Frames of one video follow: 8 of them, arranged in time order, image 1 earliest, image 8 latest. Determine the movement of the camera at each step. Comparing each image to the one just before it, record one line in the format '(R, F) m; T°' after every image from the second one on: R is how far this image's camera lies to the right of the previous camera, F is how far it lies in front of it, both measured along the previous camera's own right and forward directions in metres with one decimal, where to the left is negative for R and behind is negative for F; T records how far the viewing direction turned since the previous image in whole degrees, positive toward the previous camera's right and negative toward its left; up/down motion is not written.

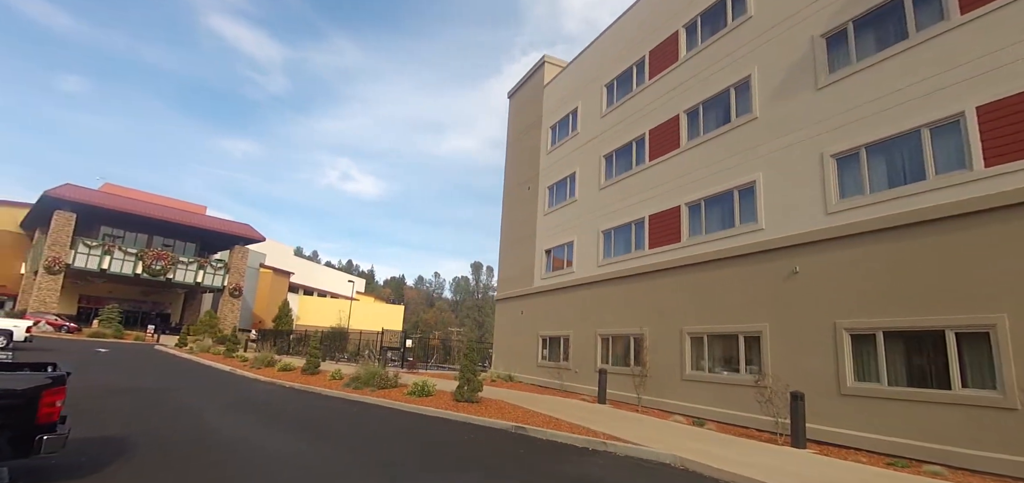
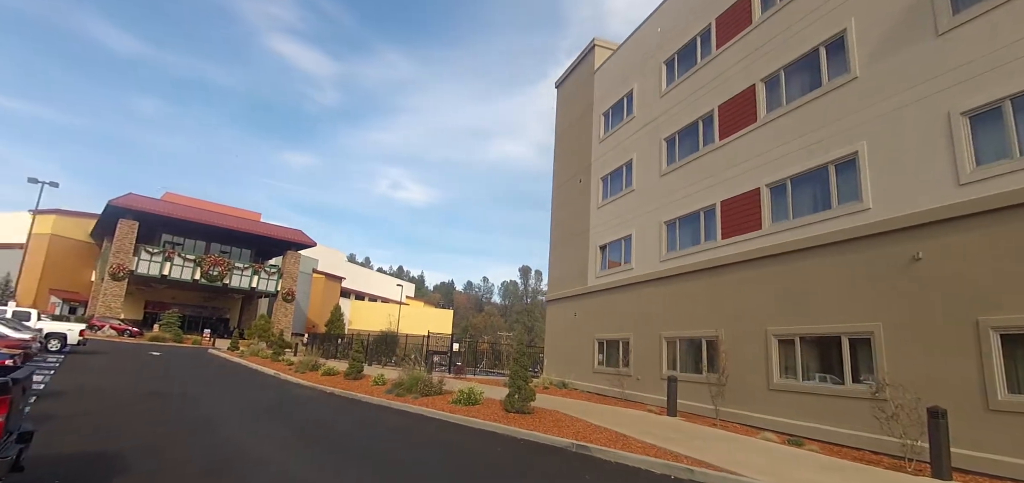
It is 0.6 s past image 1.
(-0.2, +1.6) m; -5°
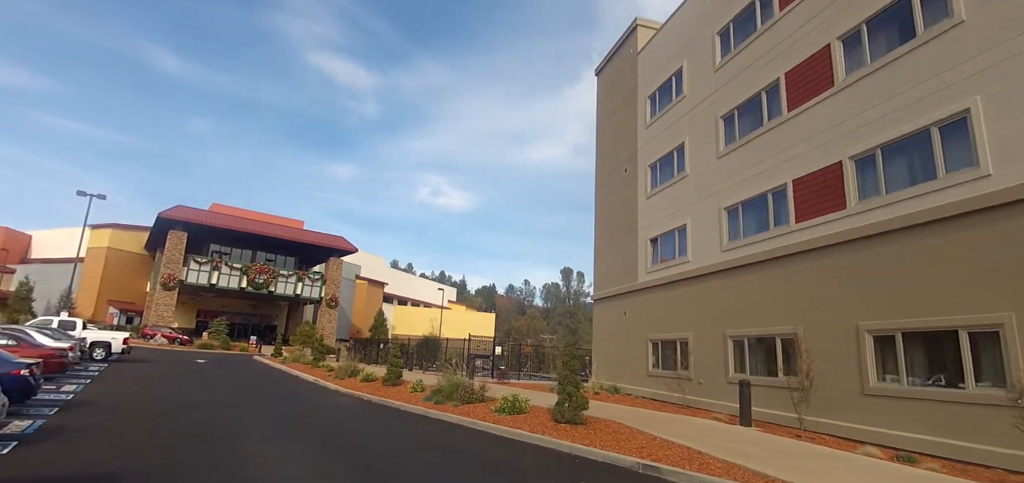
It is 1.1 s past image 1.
(-0.1, +1.3) m; -5°
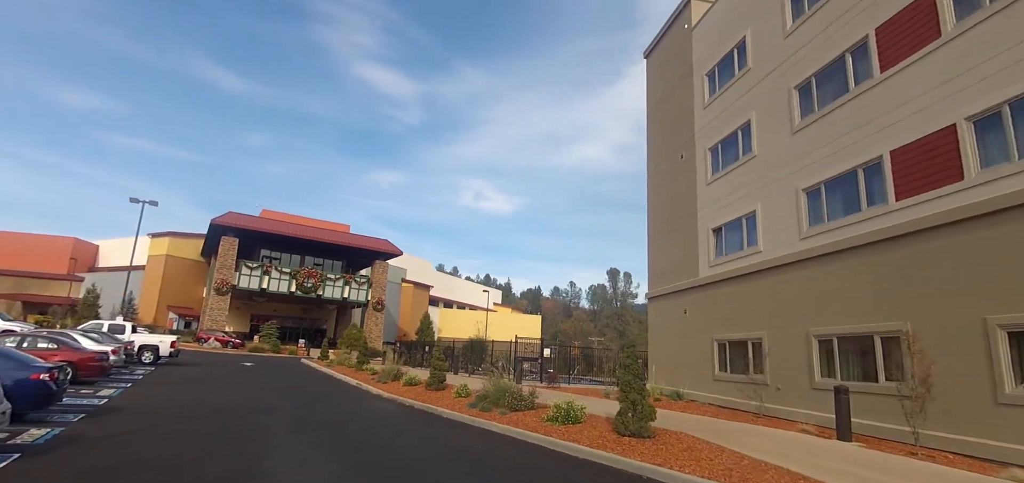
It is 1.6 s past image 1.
(-0.1, +1.3) m; -5°
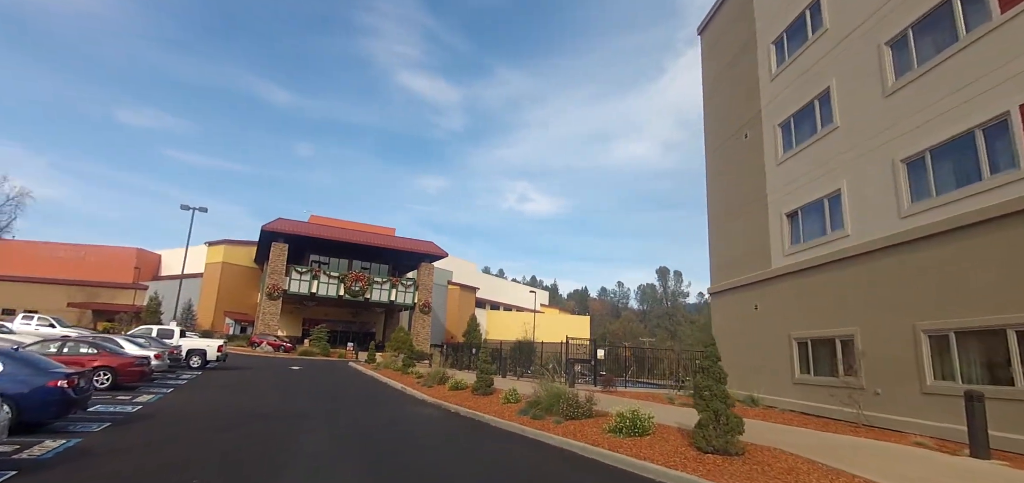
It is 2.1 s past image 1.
(-0.1, +1.2) m; -5°
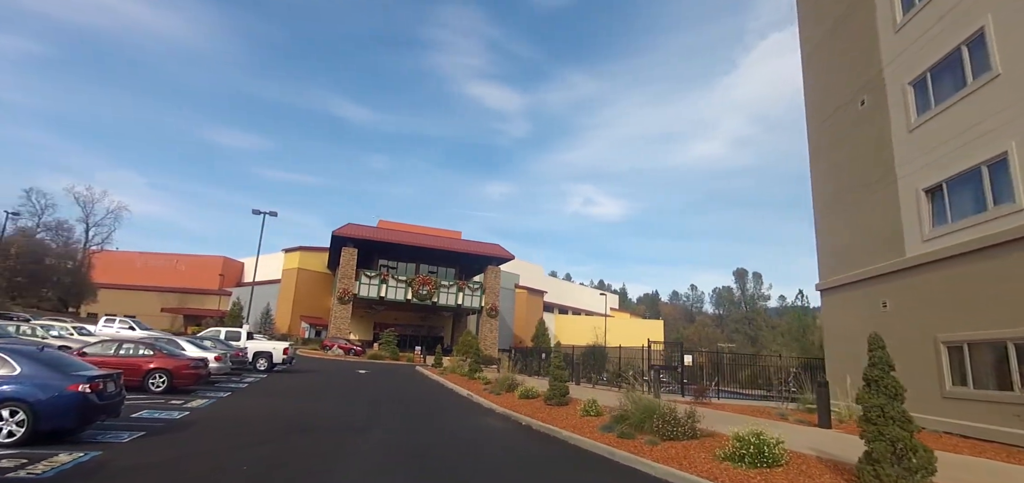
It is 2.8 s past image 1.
(-0.2, +1.6) m; -8°
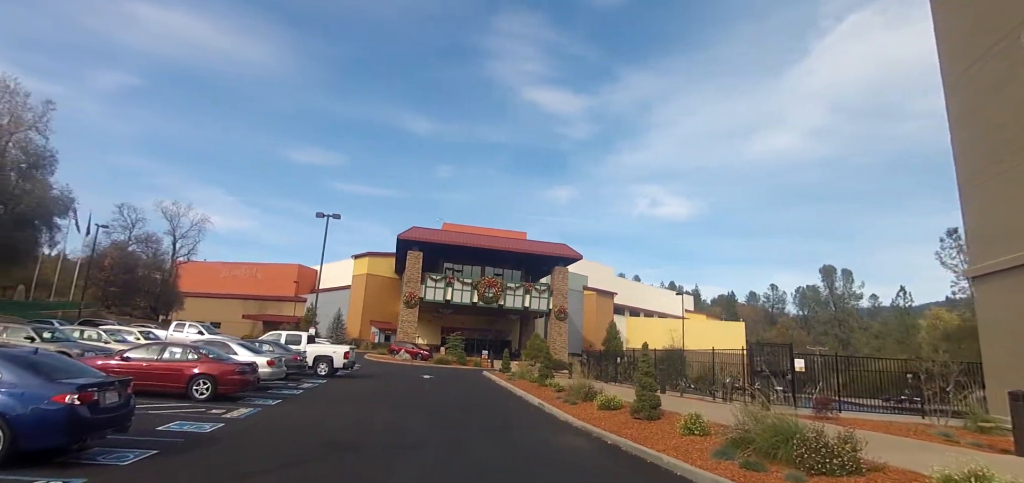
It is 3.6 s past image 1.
(-0.2, +1.8) m; -7°
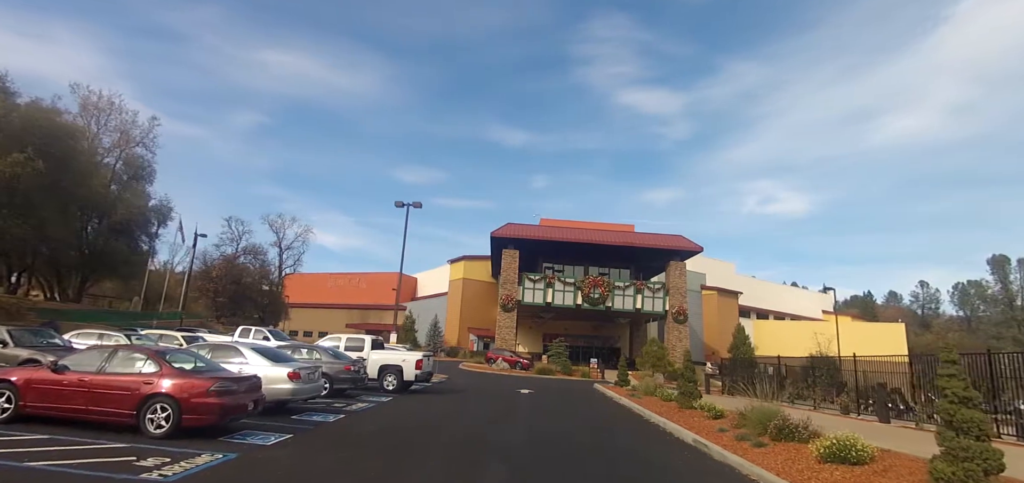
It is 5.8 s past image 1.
(-0.5, +4.7) m; -11°
